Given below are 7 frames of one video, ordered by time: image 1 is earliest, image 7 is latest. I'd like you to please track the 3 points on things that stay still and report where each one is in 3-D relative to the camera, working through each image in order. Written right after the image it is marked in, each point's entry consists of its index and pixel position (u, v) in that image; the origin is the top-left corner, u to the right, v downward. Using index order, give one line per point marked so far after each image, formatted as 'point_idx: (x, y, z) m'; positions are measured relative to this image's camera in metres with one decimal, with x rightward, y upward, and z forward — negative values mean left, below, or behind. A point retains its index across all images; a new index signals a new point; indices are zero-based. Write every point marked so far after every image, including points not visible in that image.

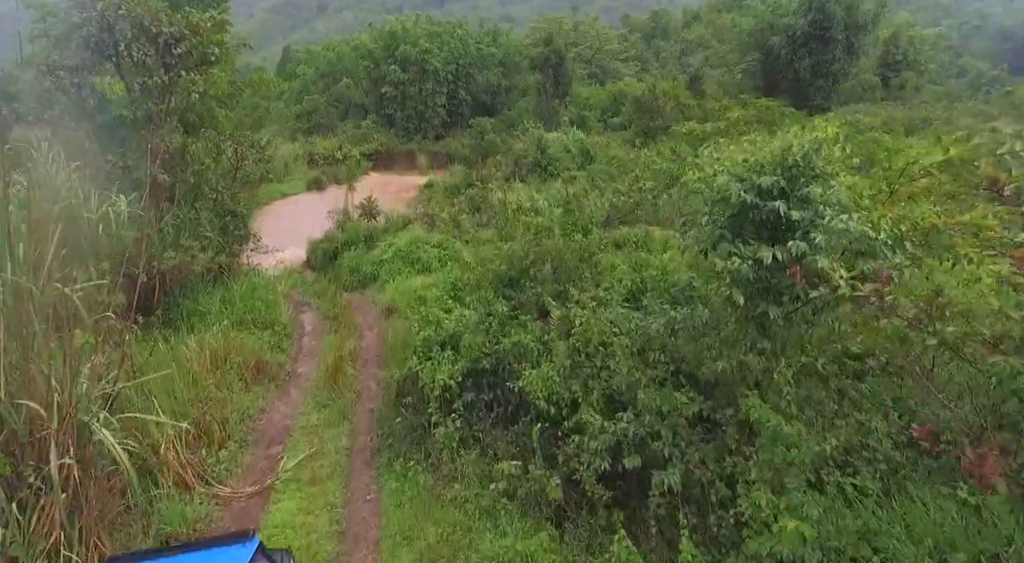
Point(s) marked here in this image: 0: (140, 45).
0: (-4.2, +2.6, +6.9) m
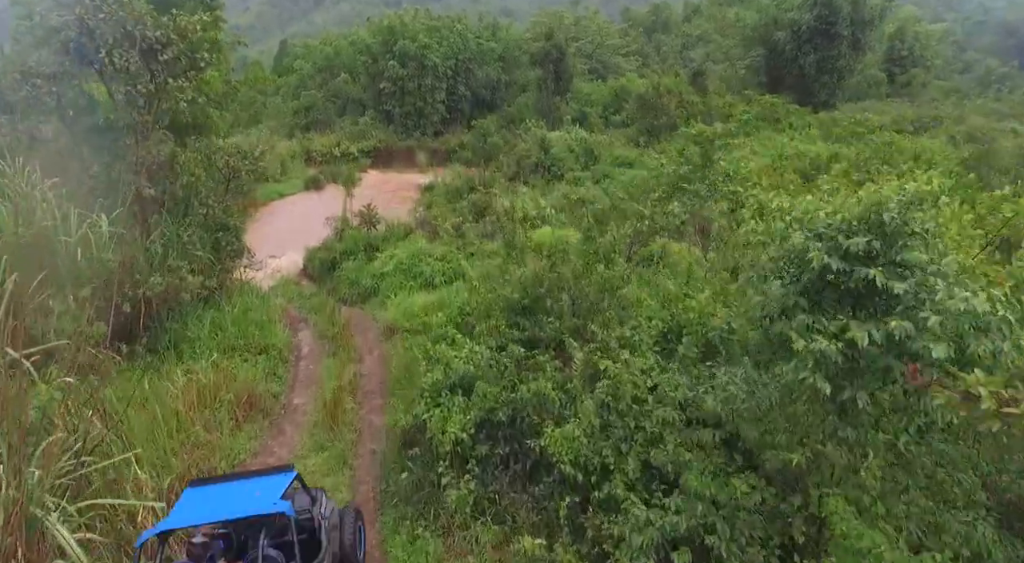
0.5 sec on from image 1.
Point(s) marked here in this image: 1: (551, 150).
0: (-4.1, +2.4, +6.4) m
1: (+1.3, +4.2, +19.7) m
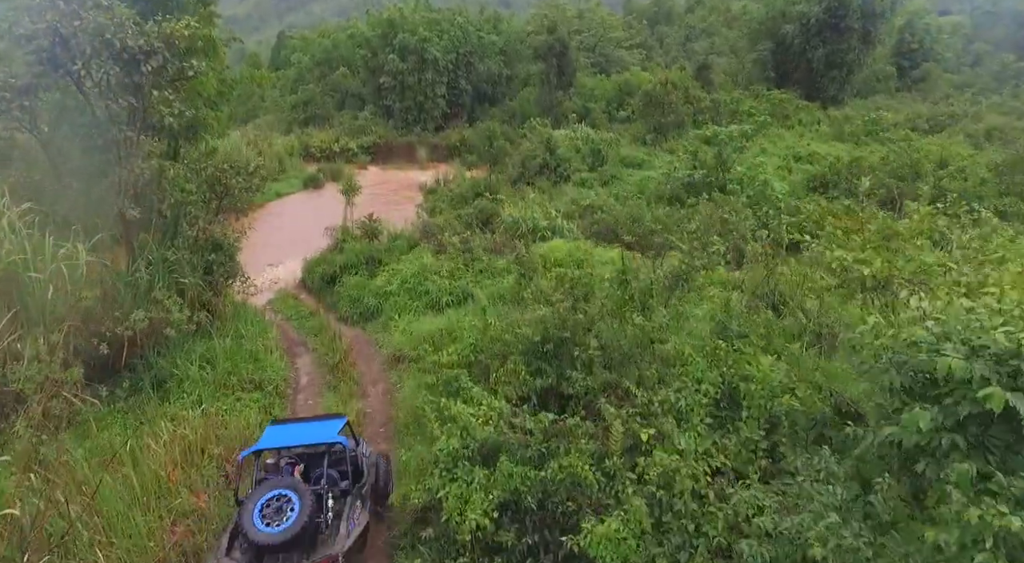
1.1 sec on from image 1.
0: (-3.9, +2.1, +5.8) m
1: (+1.4, +4.1, +19.1) m
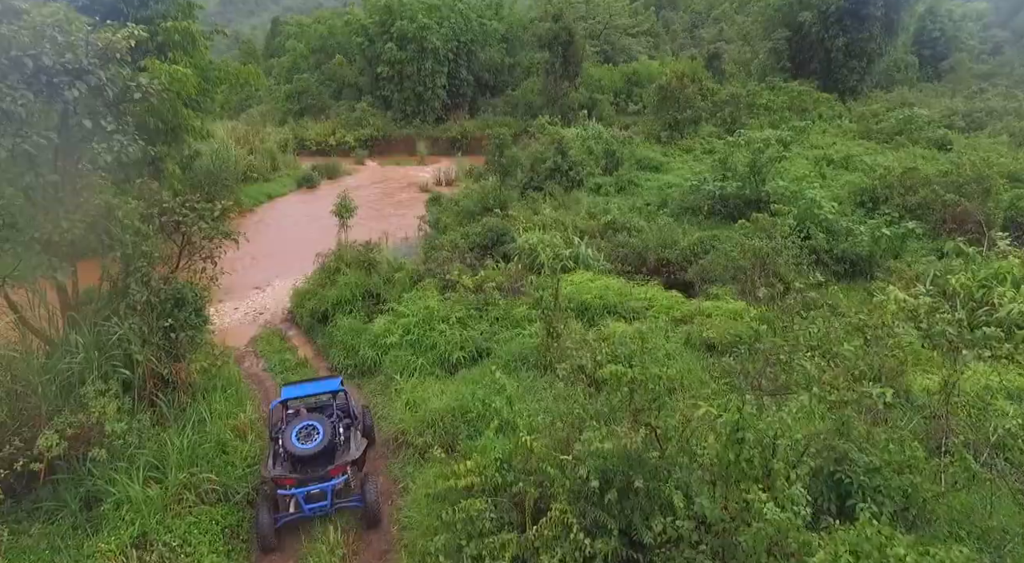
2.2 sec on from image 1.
0: (-3.6, +1.4, +4.5) m
1: (+1.6, +3.7, +17.7) m
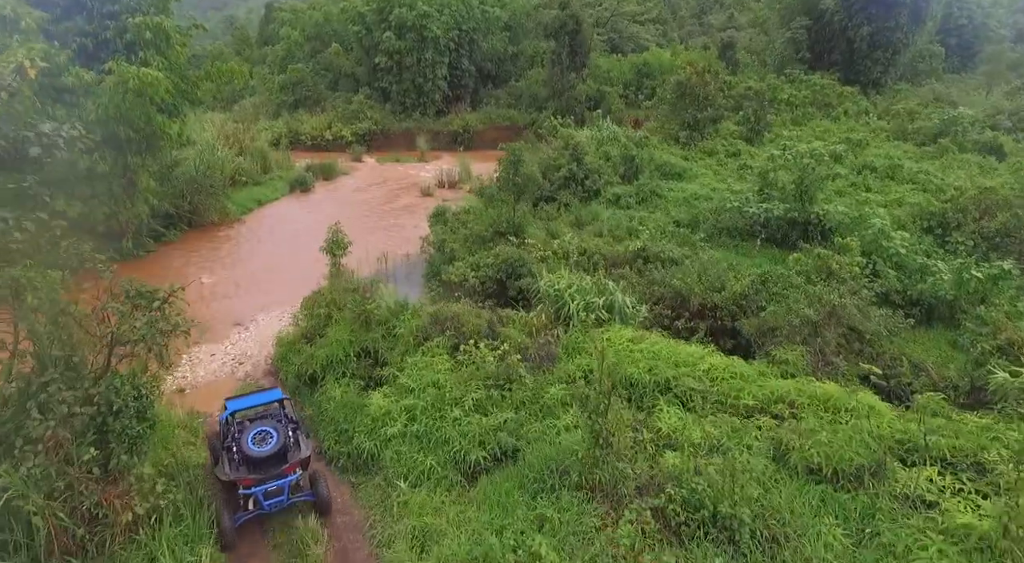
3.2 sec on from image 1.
0: (-3.4, +0.6, +3.0) m
1: (+1.9, +3.2, +16.2) m
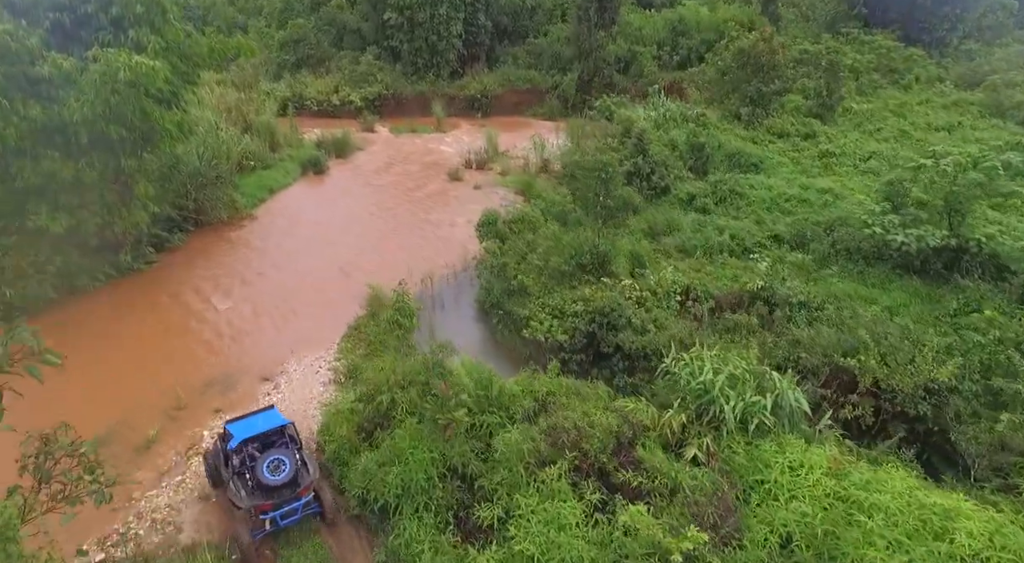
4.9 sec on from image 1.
0: (-2.1, -0.6, +1.0) m
1: (+3.2, +3.0, +13.9) m
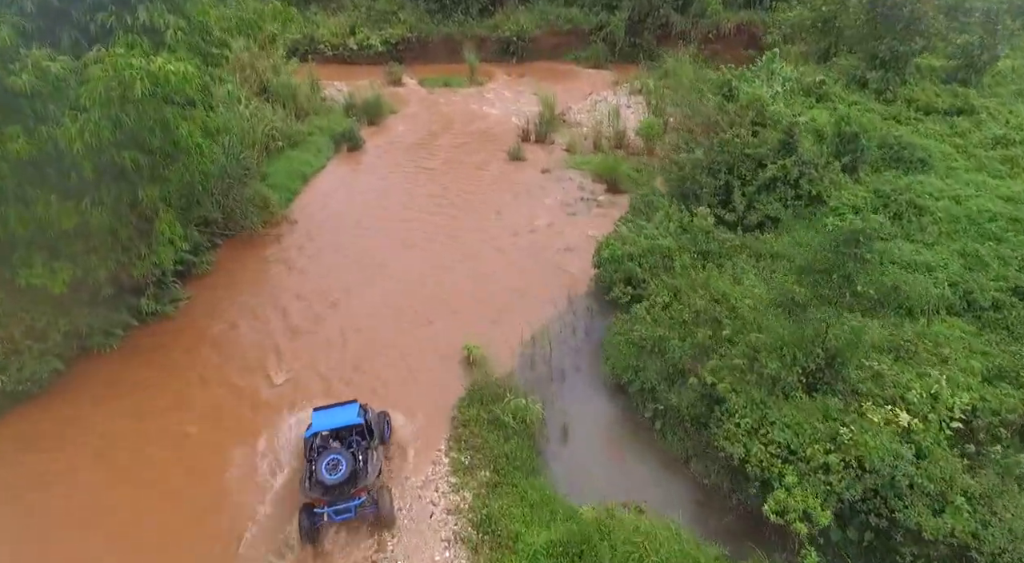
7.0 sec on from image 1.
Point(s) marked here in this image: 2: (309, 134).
0: (-0.1, -2.7, -1.6) m
1: (+5.2, +2.3, +10.8) m
2: (-5.4, +3.8, +17.0) m
